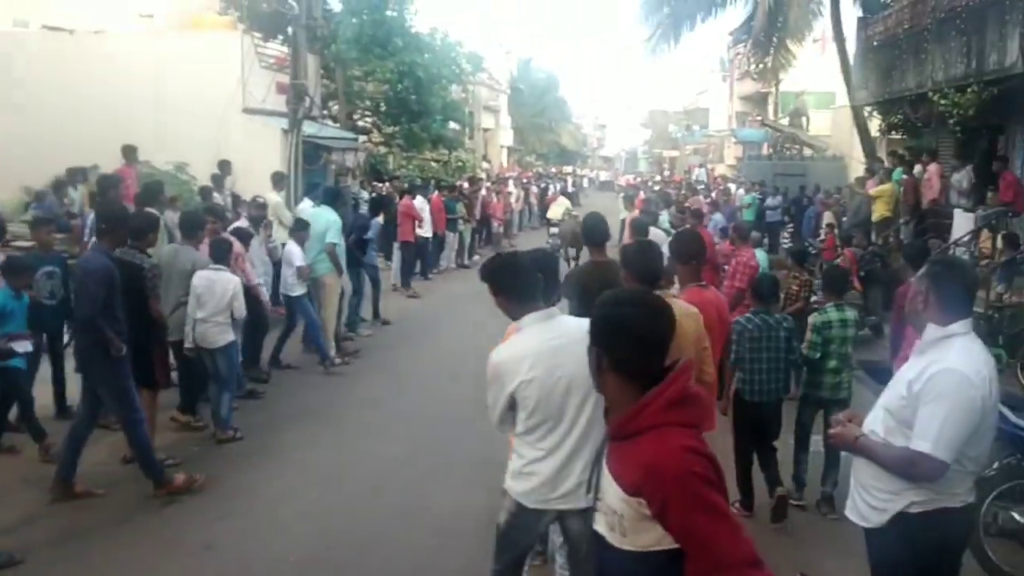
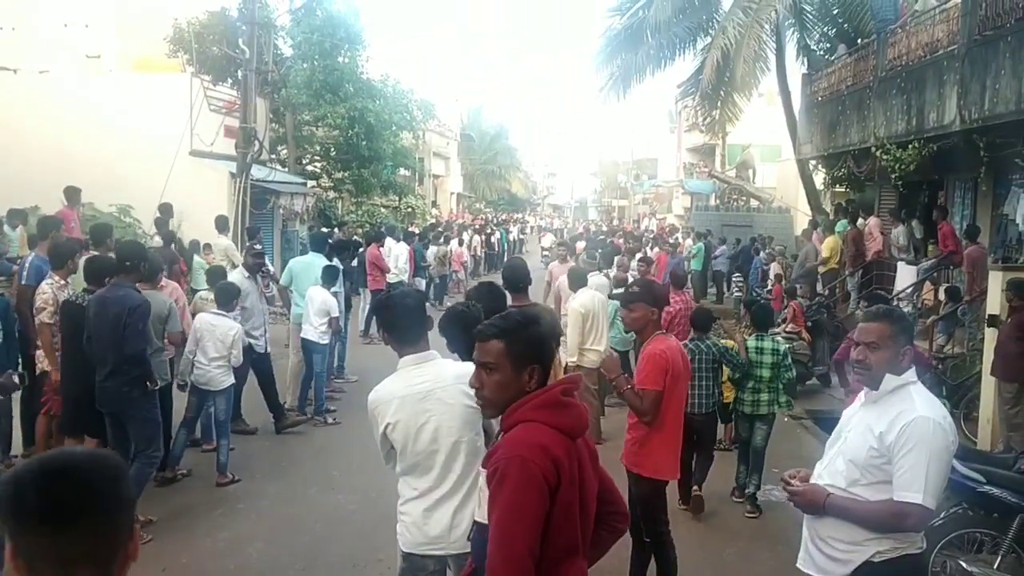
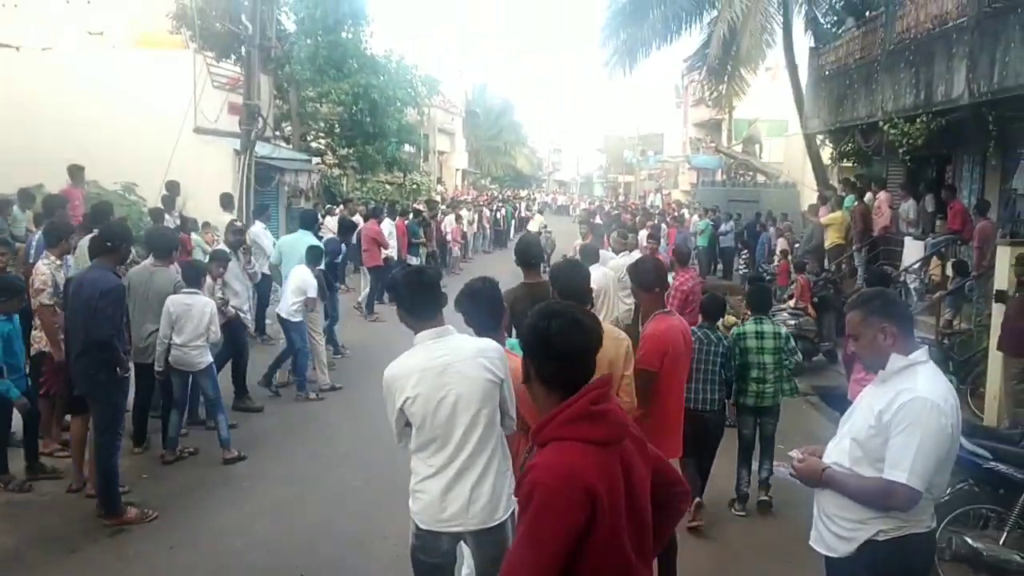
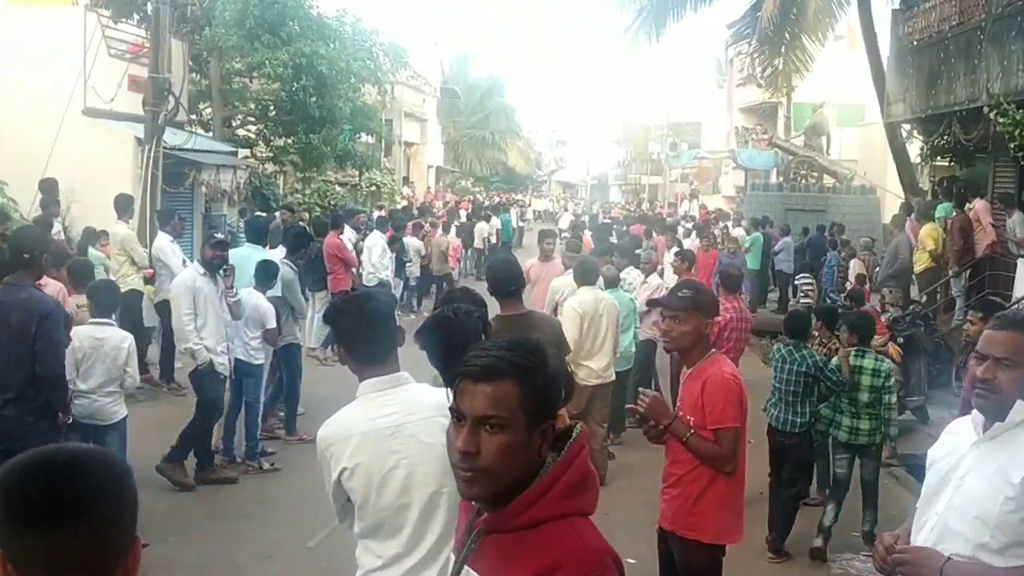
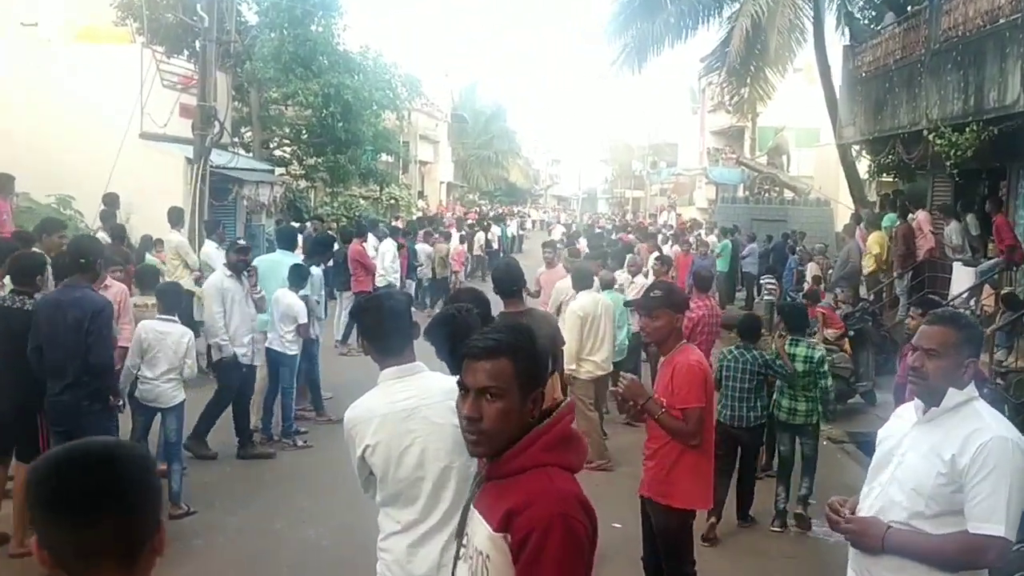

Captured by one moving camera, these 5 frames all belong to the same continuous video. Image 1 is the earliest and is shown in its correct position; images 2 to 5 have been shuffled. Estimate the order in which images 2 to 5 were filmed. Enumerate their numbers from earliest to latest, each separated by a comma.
3, 2, 5, 4
